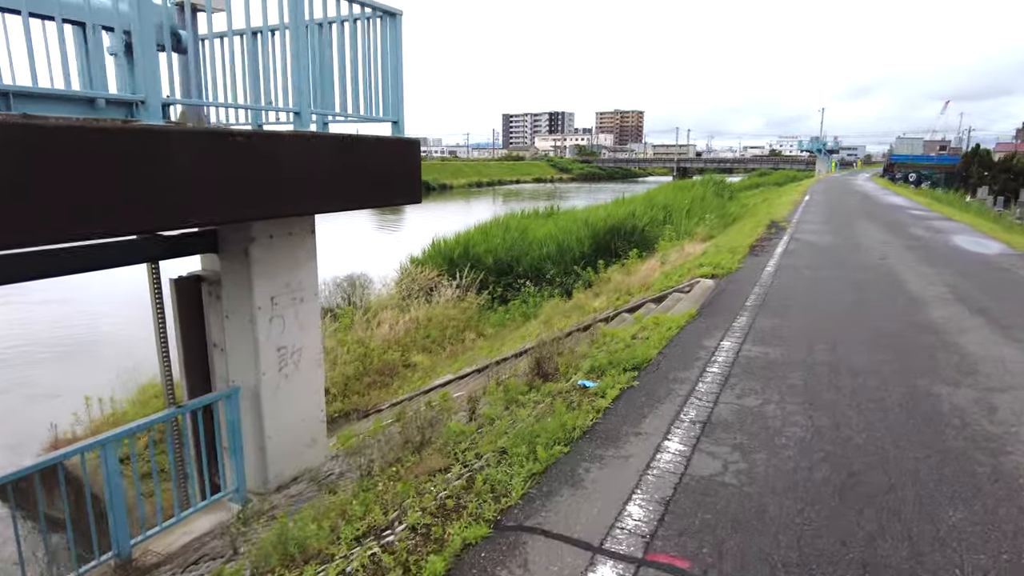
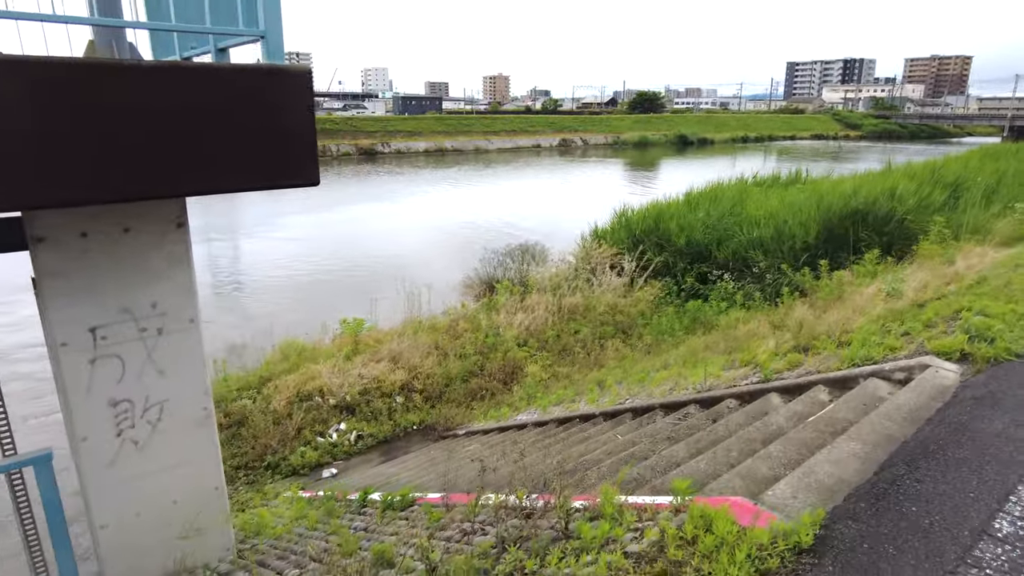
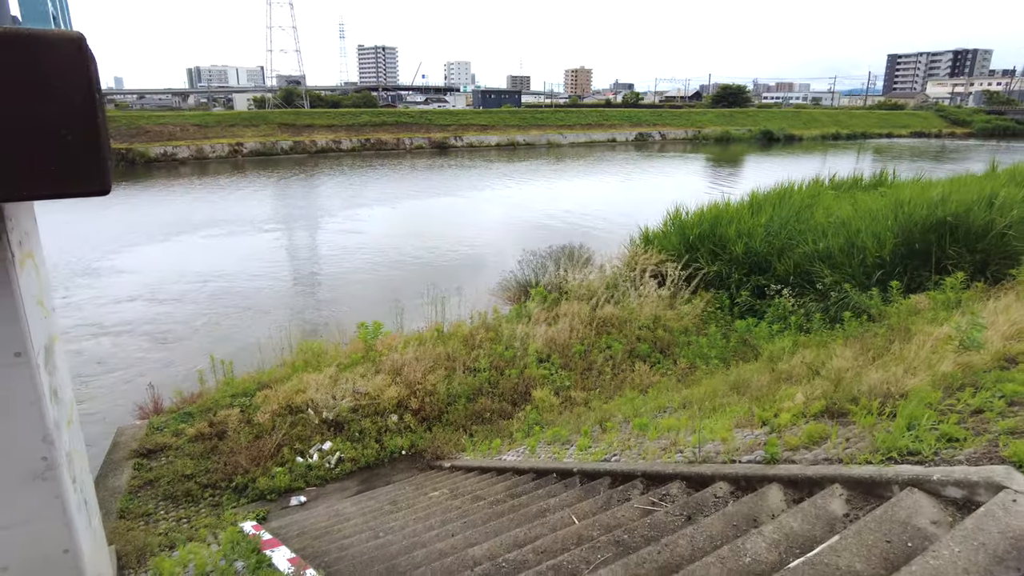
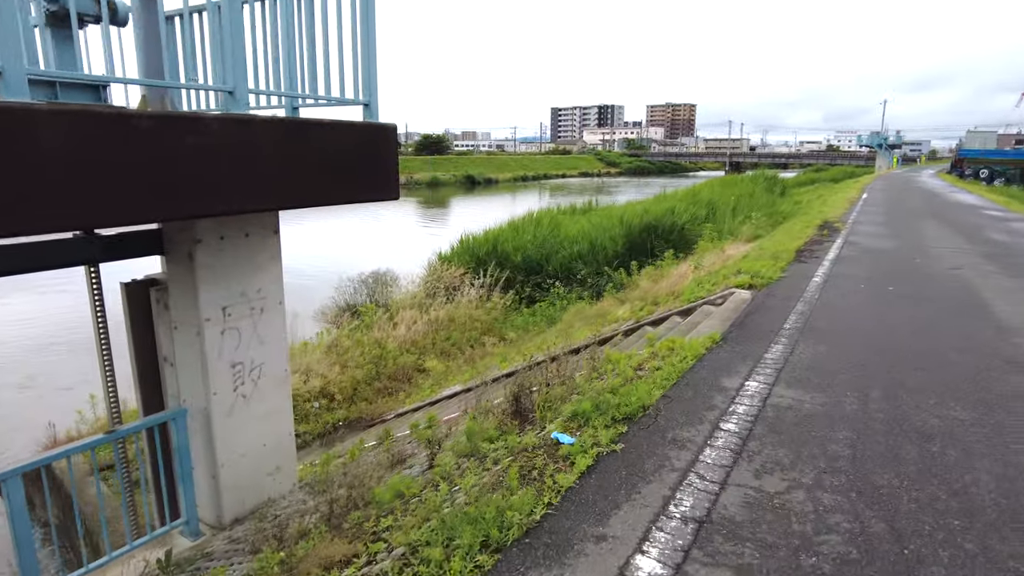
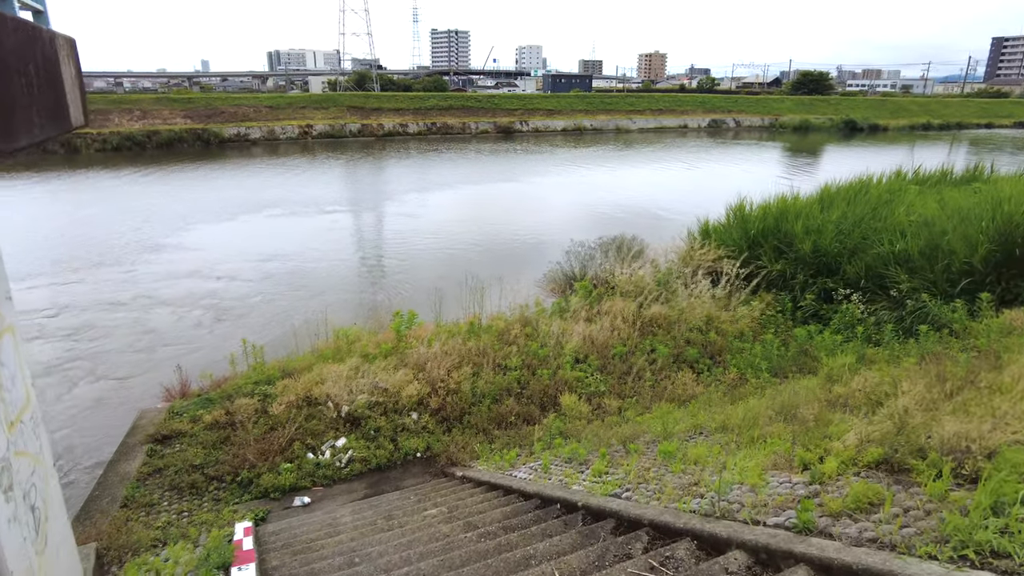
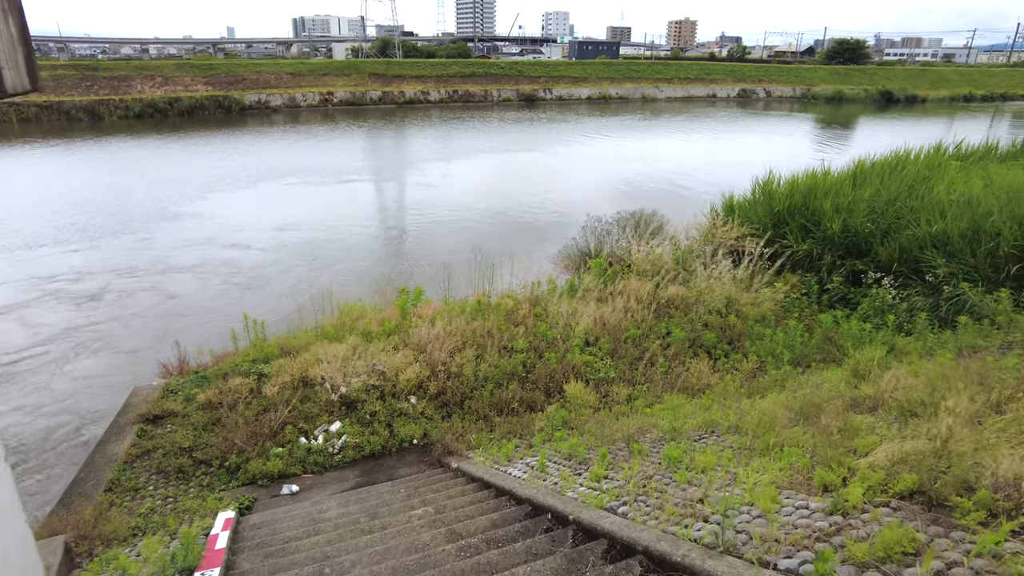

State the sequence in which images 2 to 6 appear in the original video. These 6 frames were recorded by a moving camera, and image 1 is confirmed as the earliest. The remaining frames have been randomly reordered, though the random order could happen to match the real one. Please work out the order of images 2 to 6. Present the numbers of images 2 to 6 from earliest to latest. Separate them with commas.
4, 2, 3, 5, 6
